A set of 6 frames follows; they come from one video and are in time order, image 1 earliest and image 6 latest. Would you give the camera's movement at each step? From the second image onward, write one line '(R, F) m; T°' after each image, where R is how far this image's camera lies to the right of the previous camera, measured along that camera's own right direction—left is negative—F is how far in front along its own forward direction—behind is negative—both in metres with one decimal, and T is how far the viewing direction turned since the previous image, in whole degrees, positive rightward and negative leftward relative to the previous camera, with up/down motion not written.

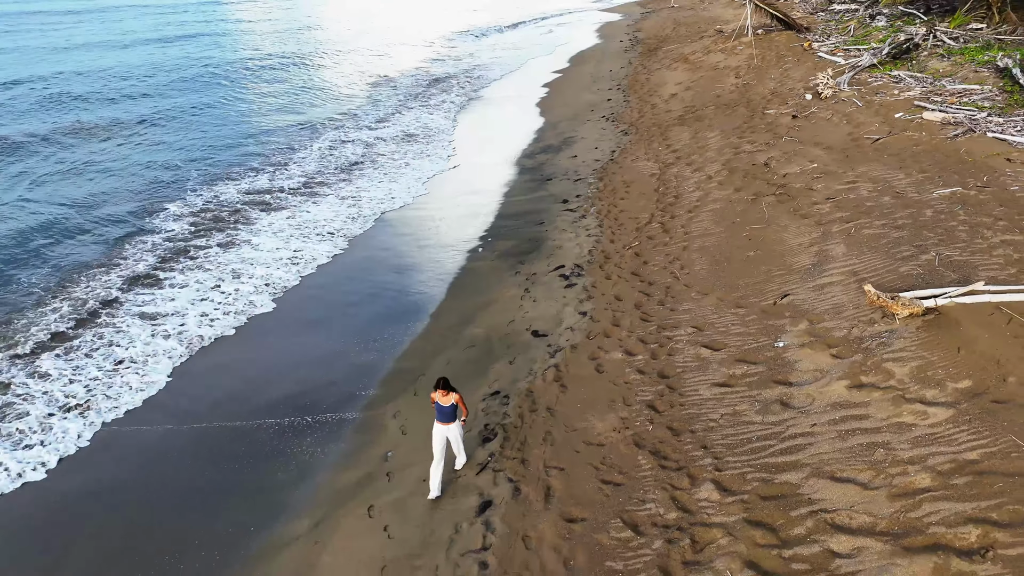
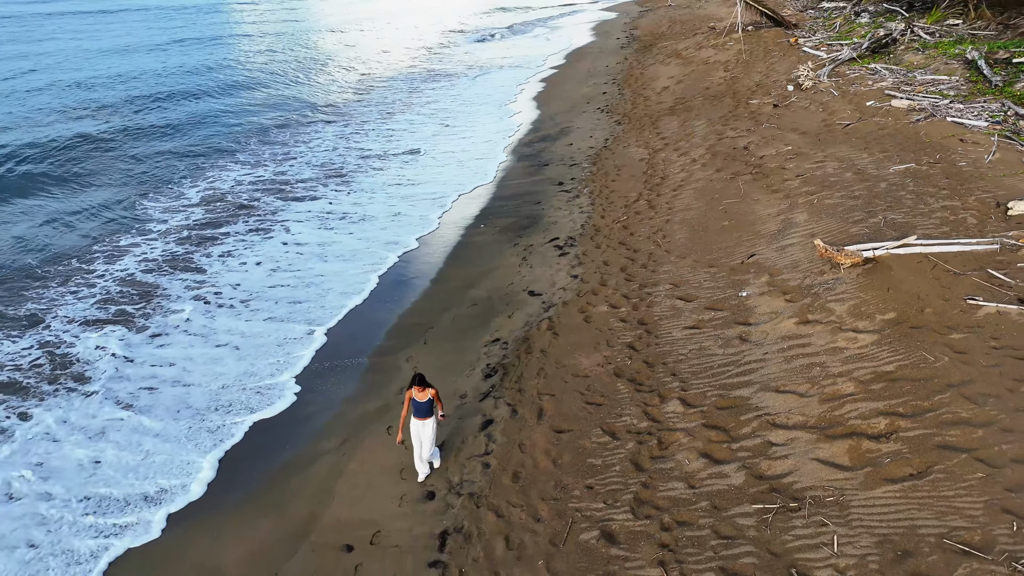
(0.0, -0.8) m; 0°
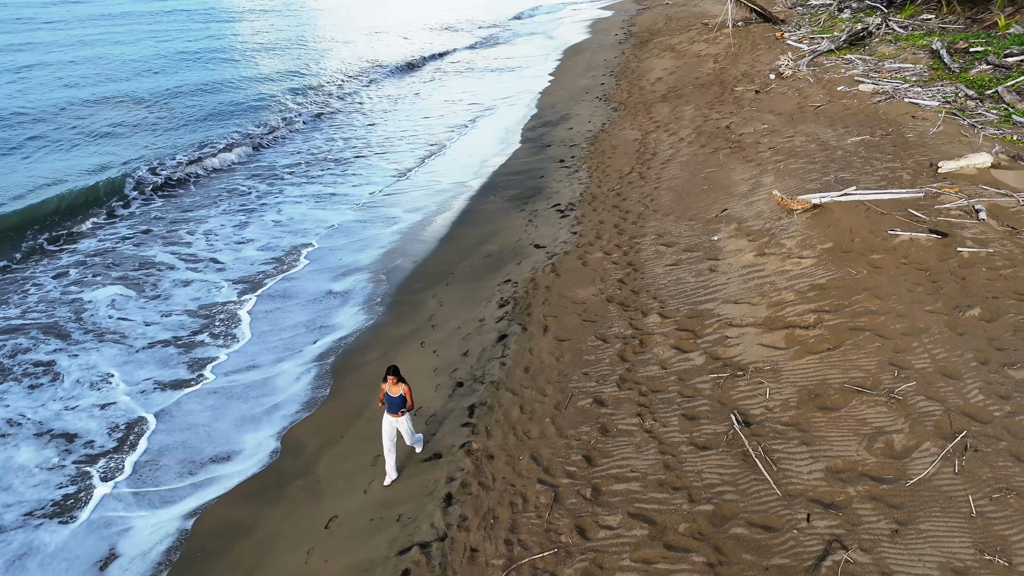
(-0.1, -1.2) m; 0°
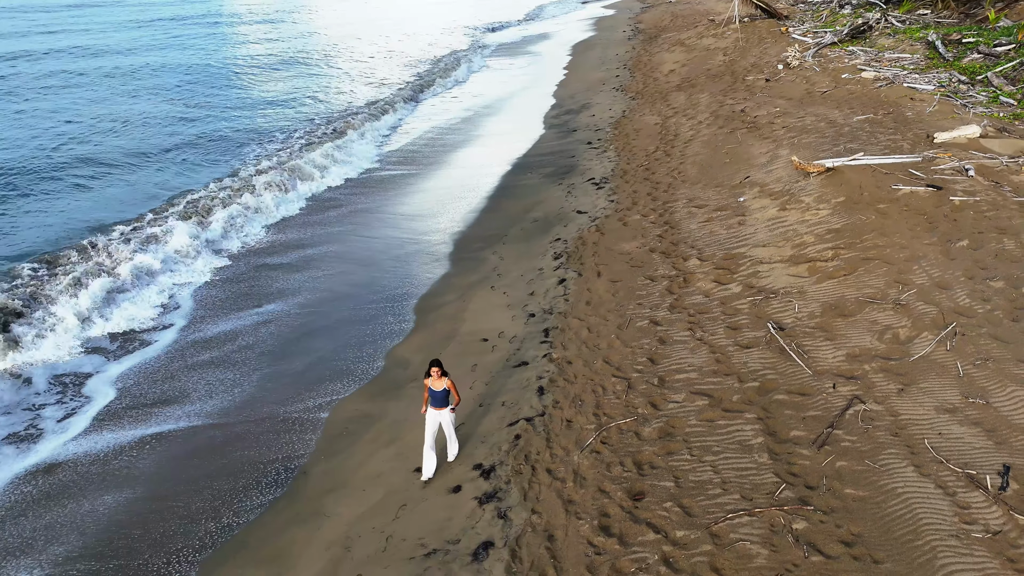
(-0.6, -1.1) m; 0°
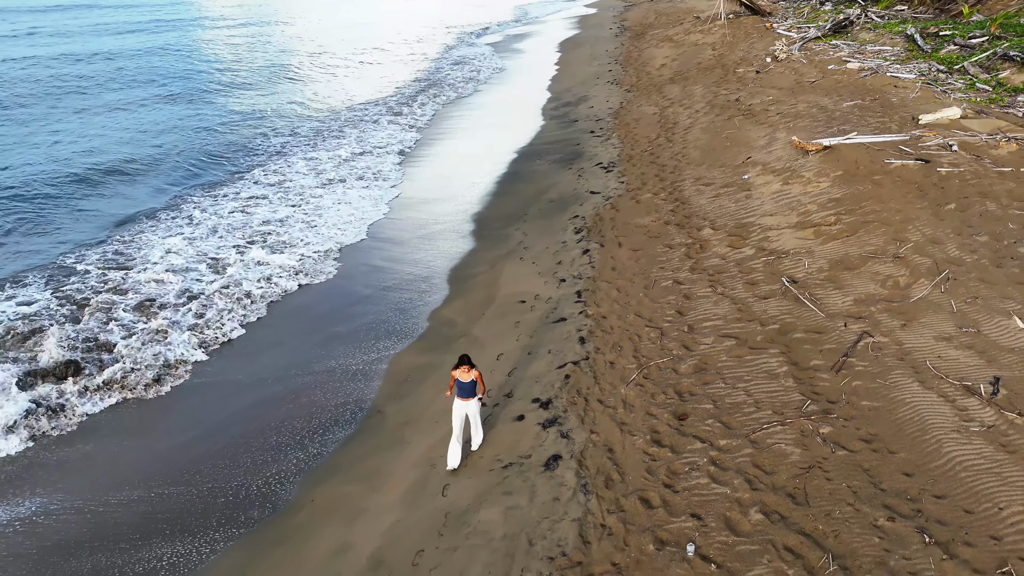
(-0.5, -0.6) m; +2°
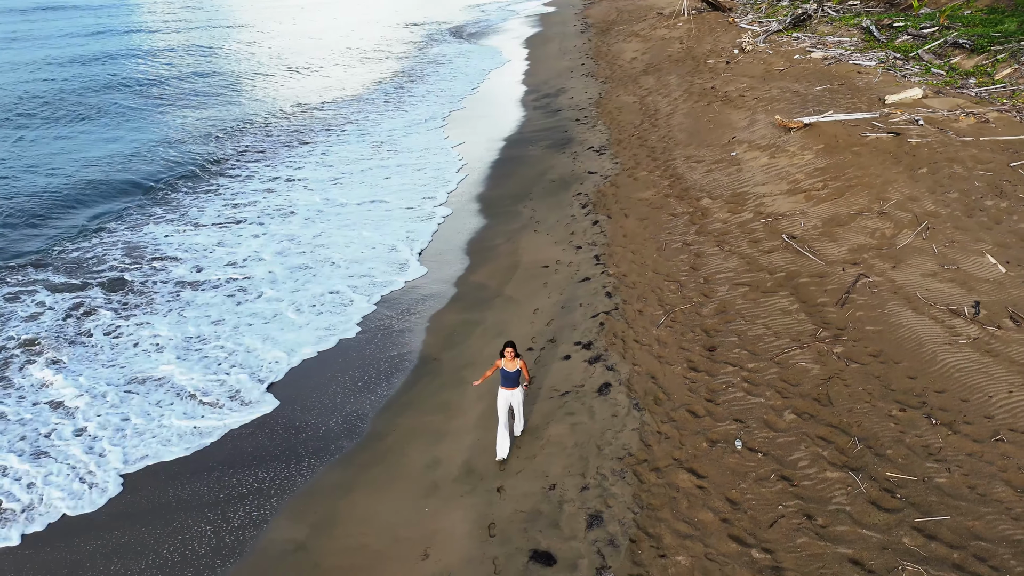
(-0.7, -0.7) m; +3°
